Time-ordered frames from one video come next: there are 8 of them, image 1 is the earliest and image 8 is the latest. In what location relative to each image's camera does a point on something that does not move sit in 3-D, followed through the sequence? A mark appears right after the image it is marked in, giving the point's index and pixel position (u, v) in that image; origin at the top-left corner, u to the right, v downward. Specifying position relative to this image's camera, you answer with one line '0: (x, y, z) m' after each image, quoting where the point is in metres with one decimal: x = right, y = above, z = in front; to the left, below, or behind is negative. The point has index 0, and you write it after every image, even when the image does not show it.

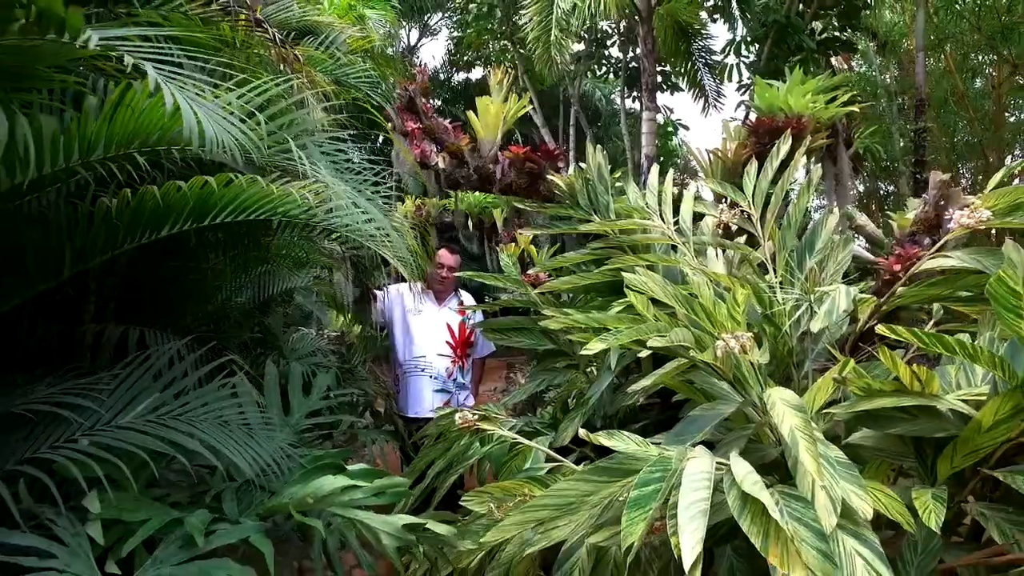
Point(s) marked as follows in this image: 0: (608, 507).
0: (+0.2, -0.5, +1.4) m
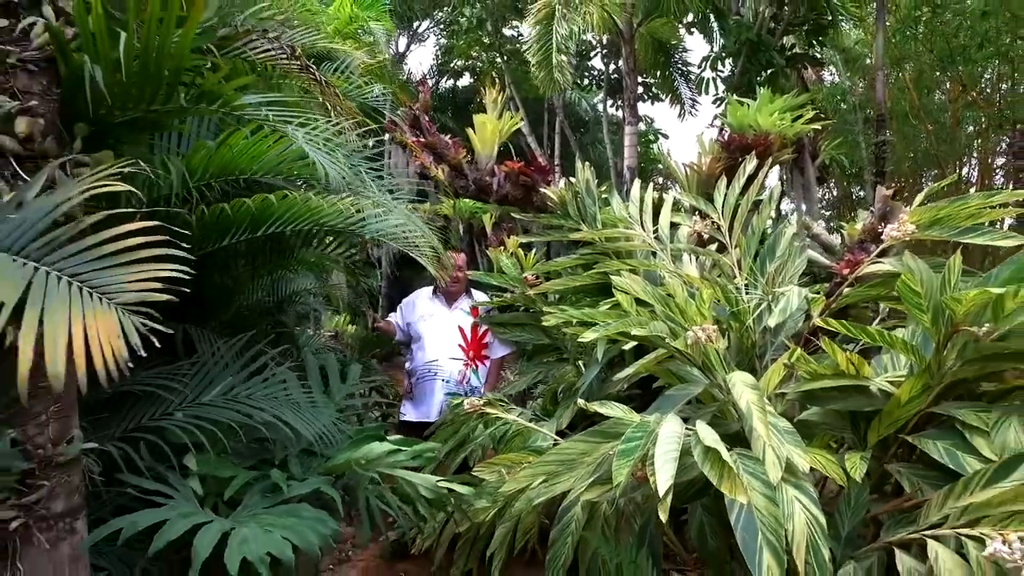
0: (+0.2, -0.5, +1.7) m
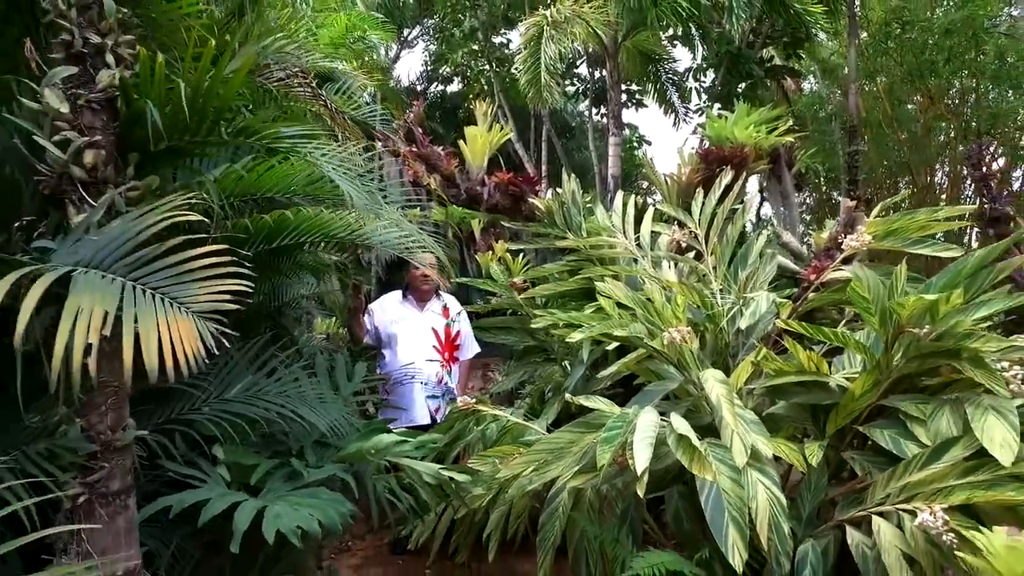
0: (+0.2, -0.5, +1.9) m
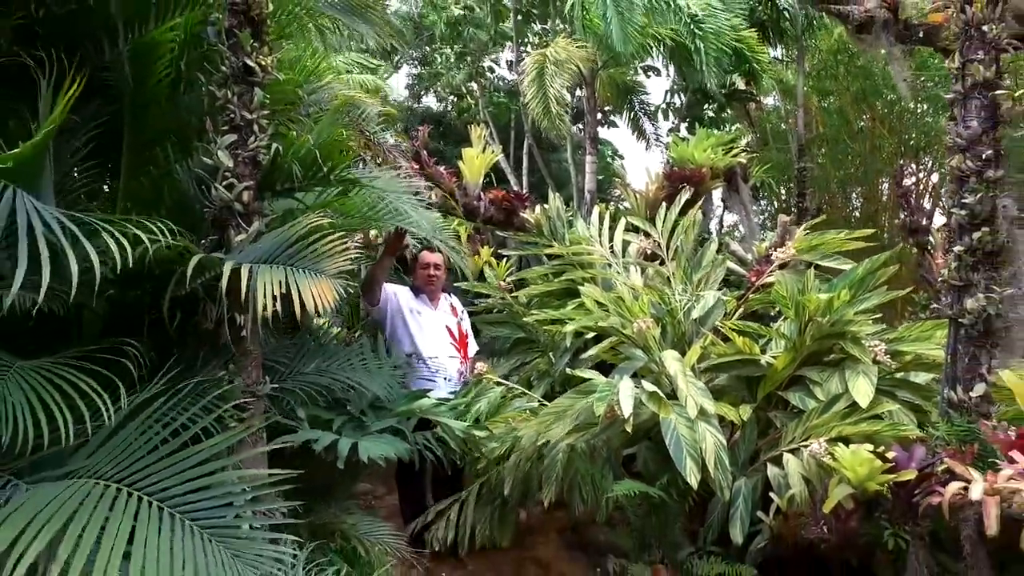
0: (+0.3, -0.5, +2.5) m
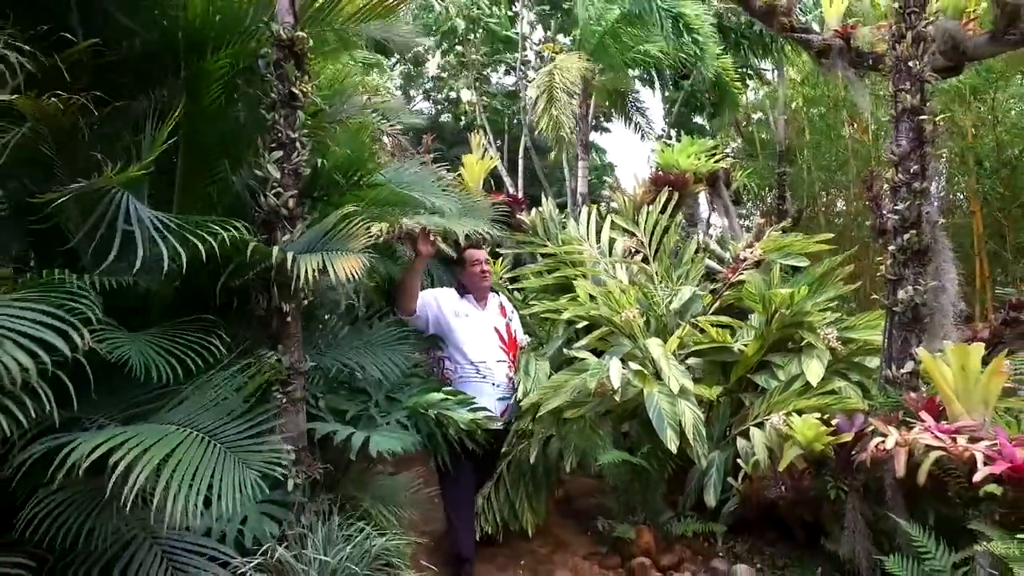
0: (+0.3, -0.5, +2.8) m
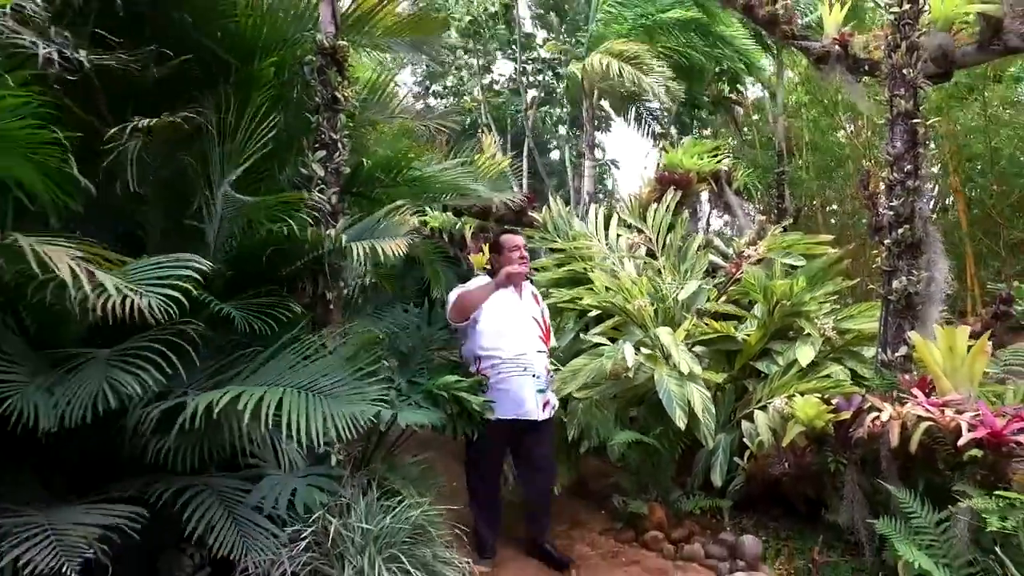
0: (+0.4, -0.4, +3.0) m
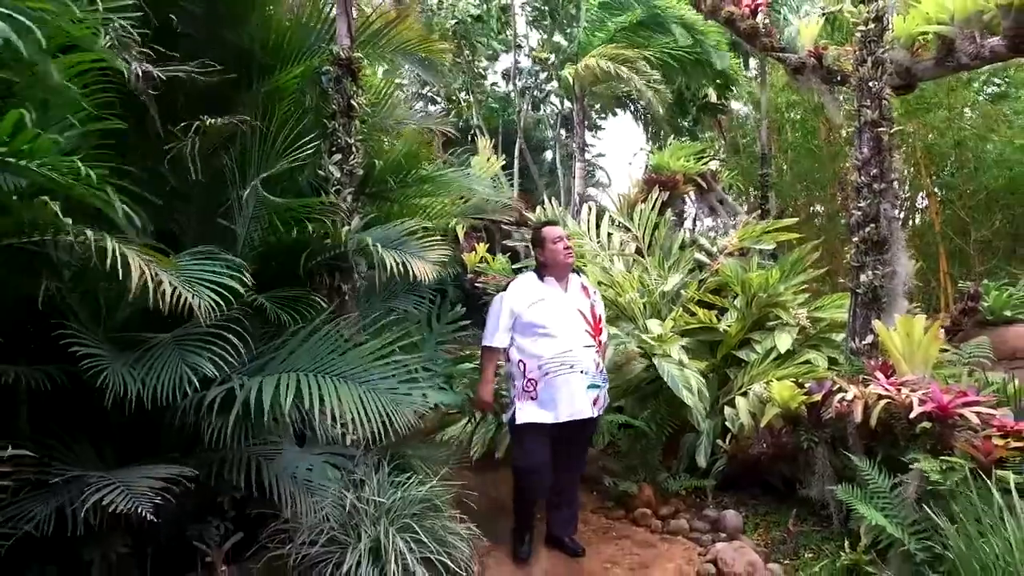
0: (+0.3, -0.4, +3.2) m
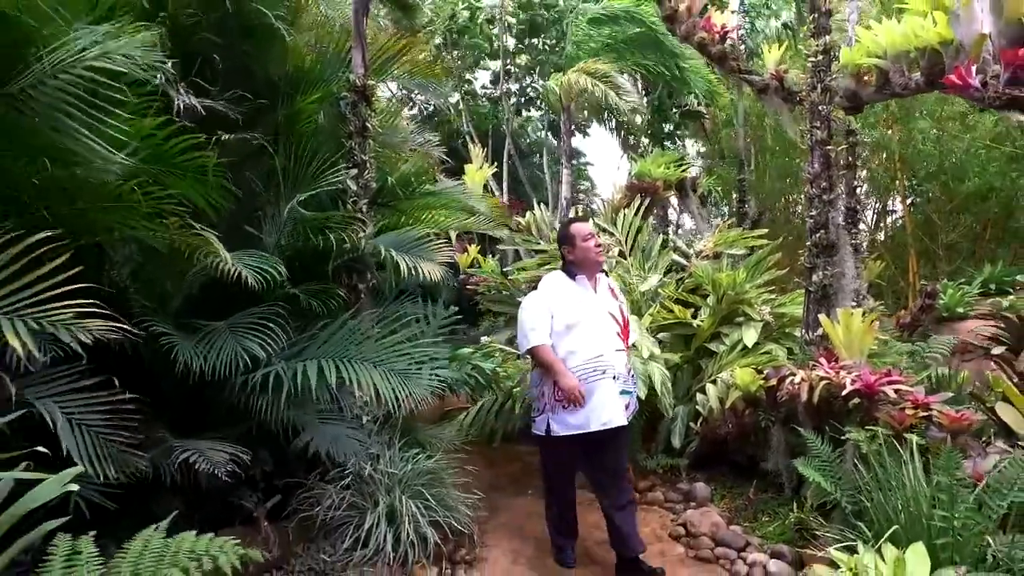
0: (+0.3, -0.4, +3.5) m
